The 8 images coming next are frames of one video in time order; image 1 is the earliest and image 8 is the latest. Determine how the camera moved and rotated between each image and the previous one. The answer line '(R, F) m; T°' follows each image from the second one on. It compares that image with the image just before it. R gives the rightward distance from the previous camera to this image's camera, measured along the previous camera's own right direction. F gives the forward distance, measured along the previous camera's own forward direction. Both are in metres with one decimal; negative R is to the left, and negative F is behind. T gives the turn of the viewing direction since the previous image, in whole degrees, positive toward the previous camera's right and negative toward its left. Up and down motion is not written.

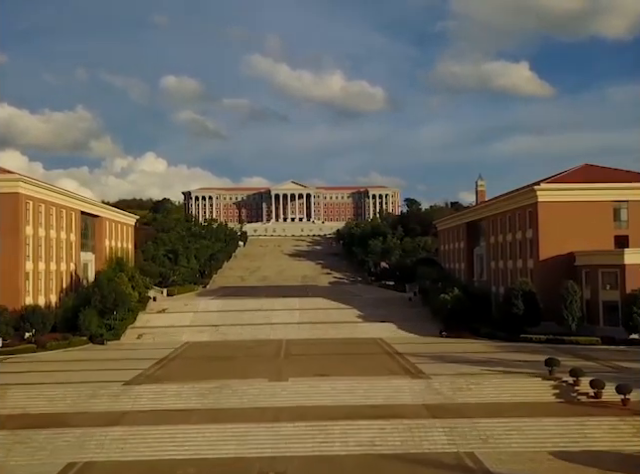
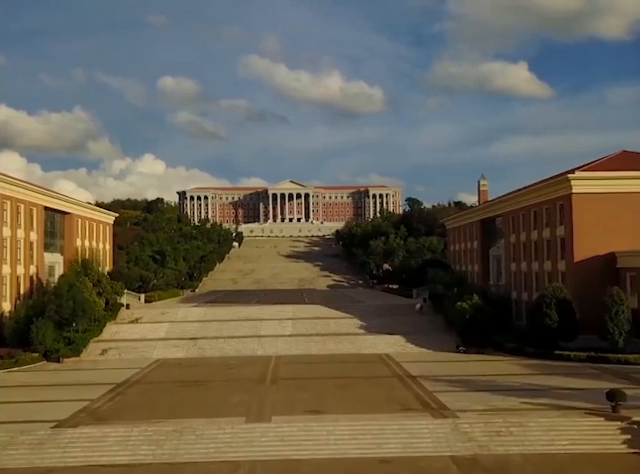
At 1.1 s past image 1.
(+0.2, +6.8) m; 0°
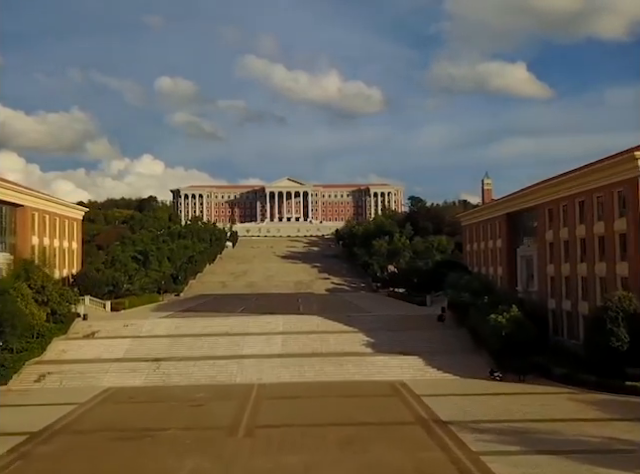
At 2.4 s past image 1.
(+0.1, +8.4) m; 0°
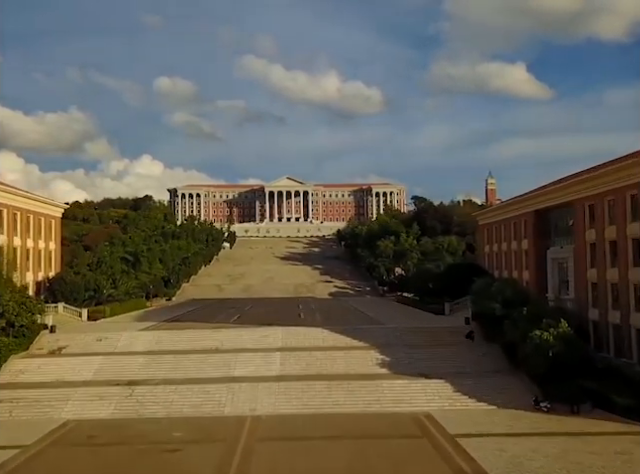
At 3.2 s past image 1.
(-0.3, +5.5) m; 0°
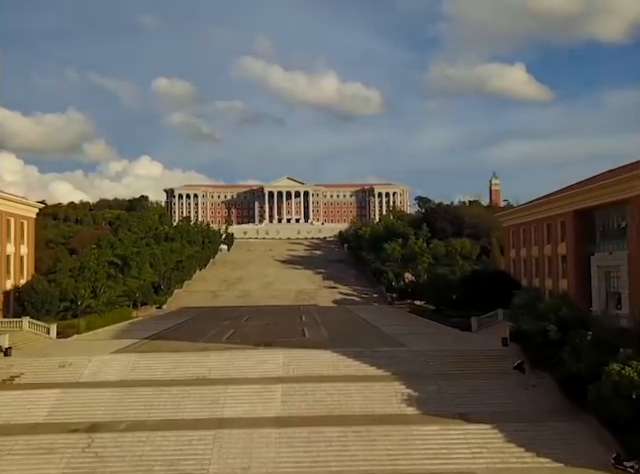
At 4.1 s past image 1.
(-0.4, +5.8) m; 0°
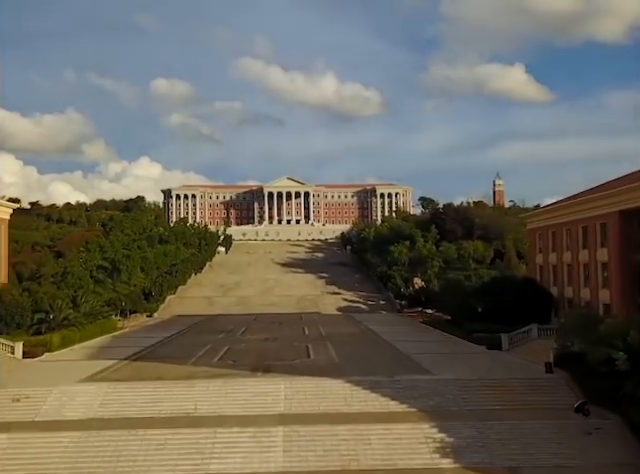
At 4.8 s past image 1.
(-0.3, +4.8) m; 0°
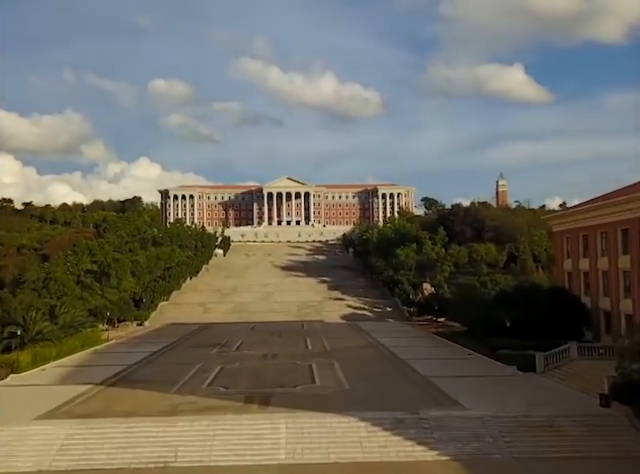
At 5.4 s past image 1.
(-0.3, +4.2) m; 0°
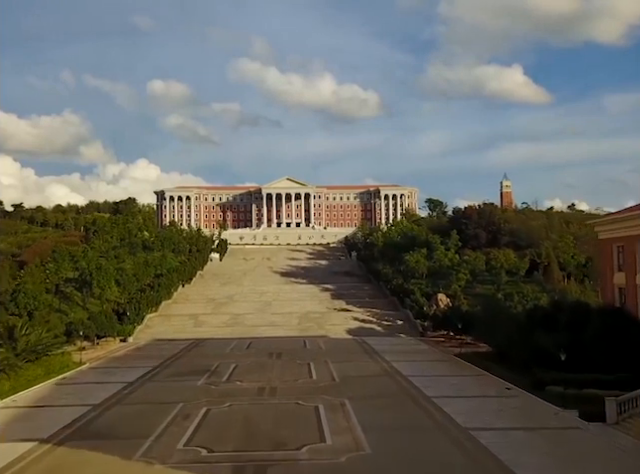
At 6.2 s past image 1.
(-0.4, +5.9) m; 0°
